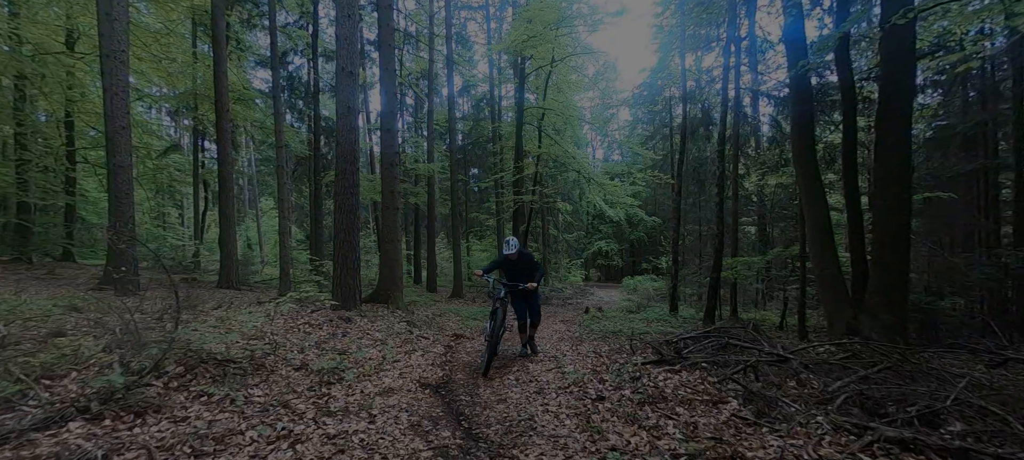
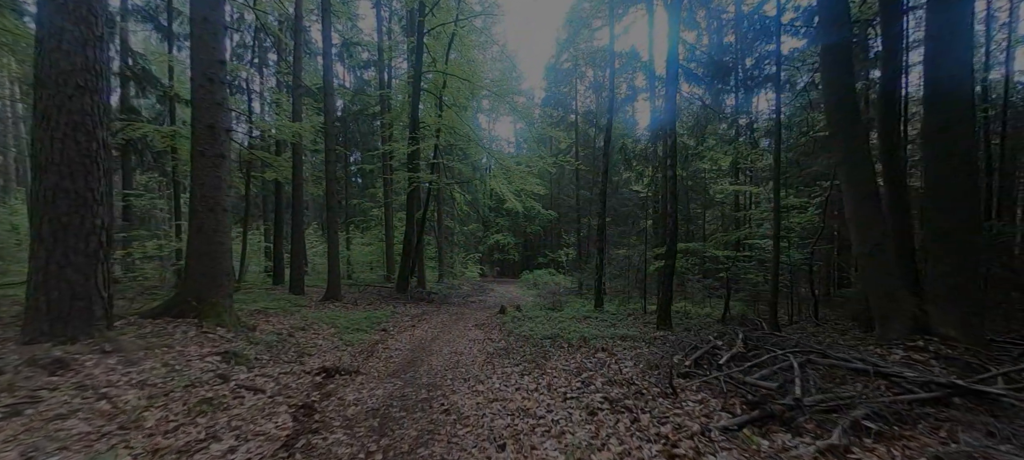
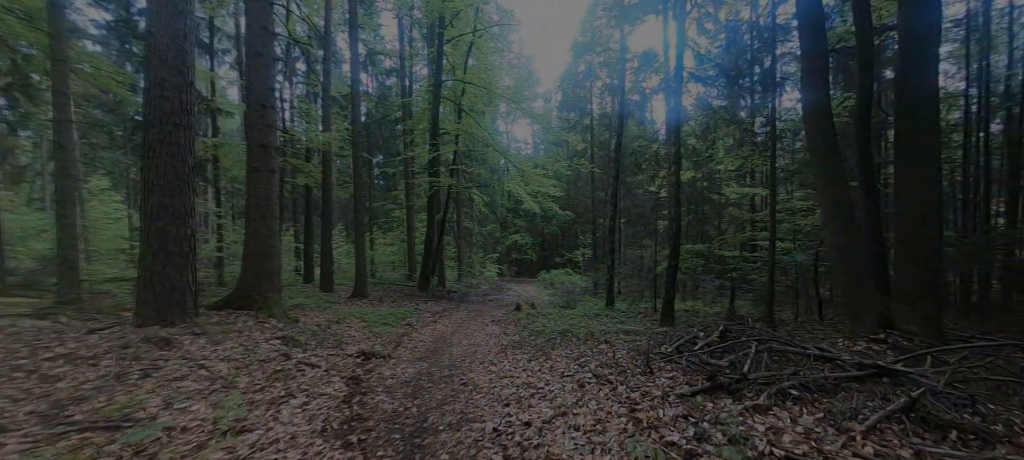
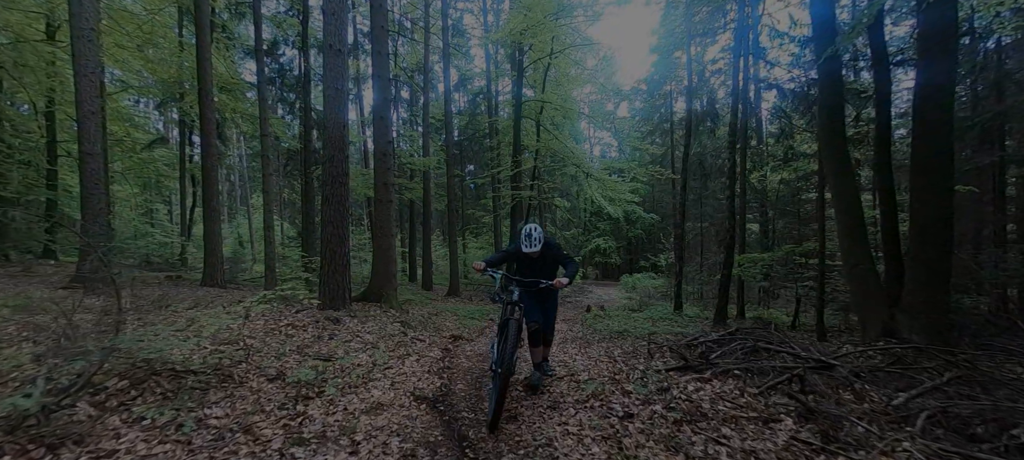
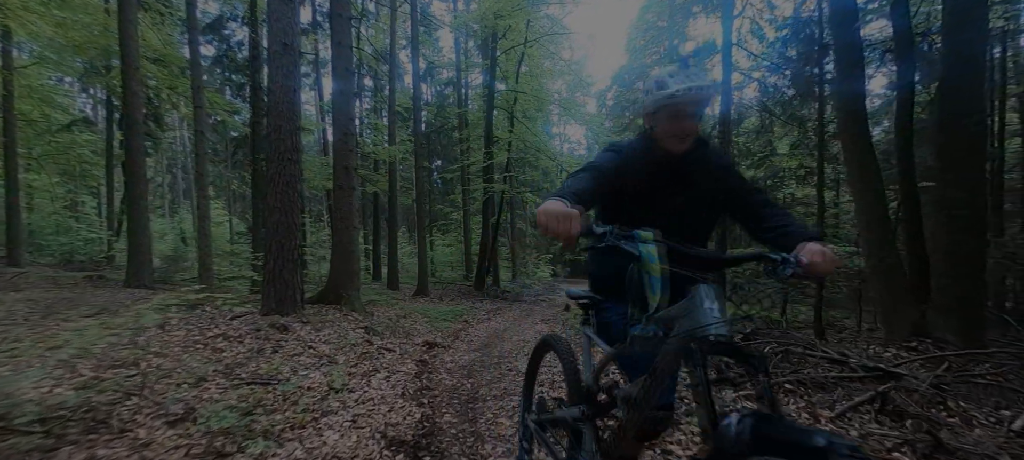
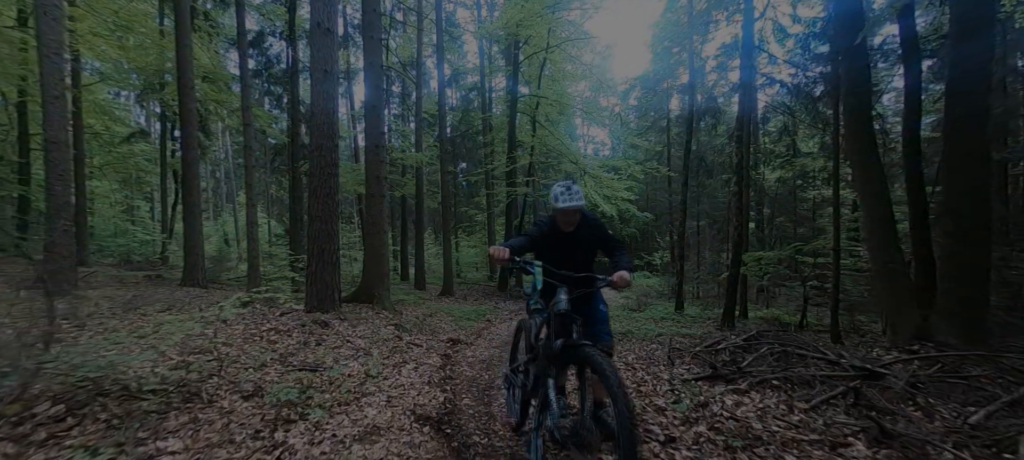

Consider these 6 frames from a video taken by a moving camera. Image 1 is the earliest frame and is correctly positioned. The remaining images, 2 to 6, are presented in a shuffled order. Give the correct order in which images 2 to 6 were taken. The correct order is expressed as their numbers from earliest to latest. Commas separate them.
4, 6, 5, 3, 2
